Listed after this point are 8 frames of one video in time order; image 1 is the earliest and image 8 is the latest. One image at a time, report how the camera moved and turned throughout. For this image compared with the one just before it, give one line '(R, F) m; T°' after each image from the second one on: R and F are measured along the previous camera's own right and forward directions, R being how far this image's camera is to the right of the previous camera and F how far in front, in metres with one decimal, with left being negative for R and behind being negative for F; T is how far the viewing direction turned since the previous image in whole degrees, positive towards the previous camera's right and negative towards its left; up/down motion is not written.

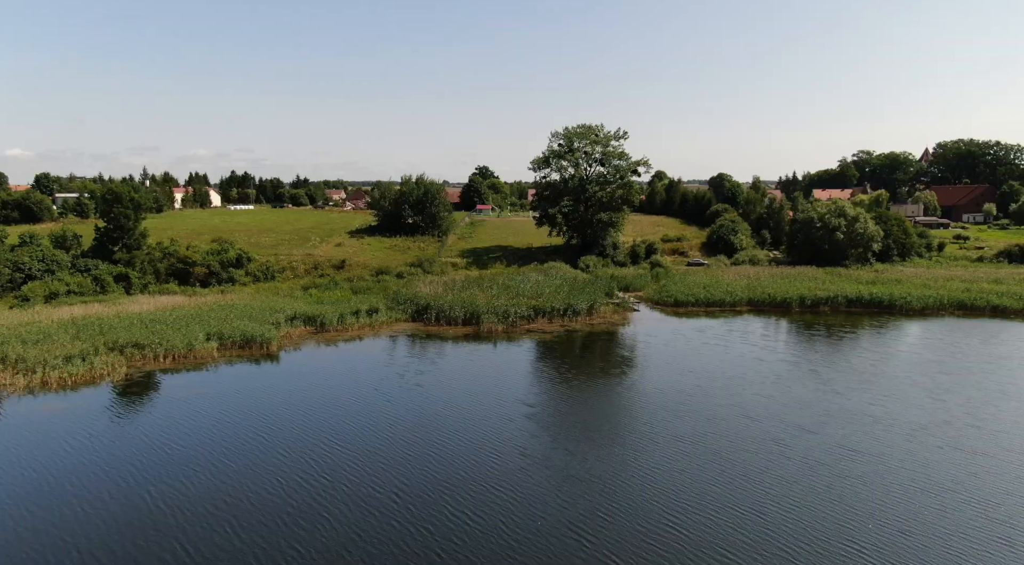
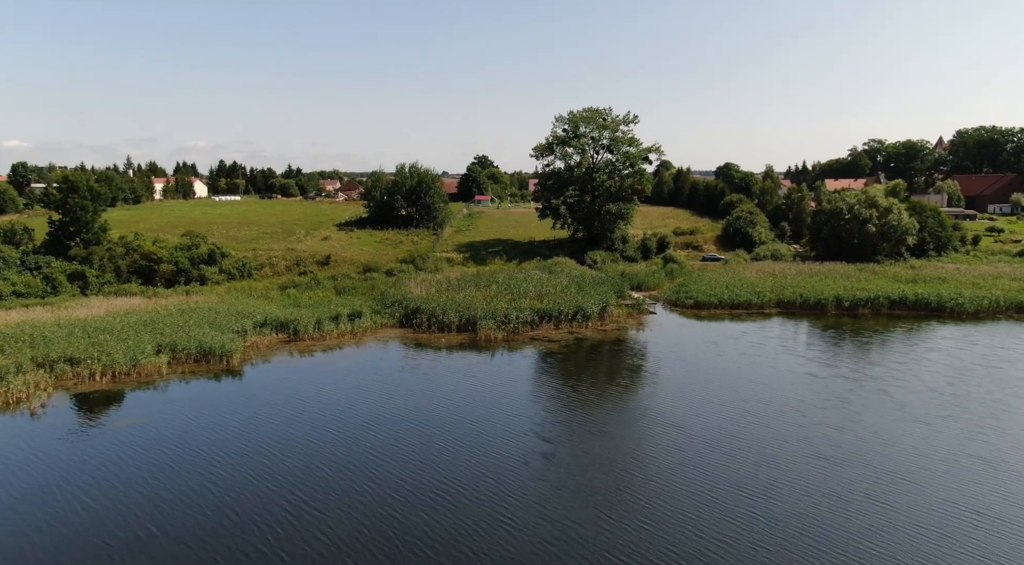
(-0.1, +4.2) m; 0°
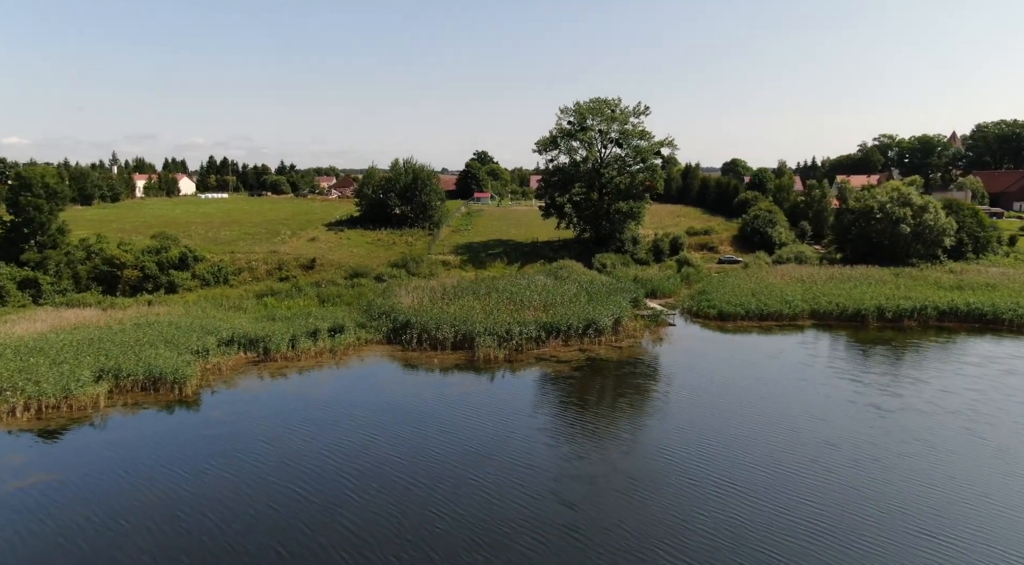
(-0.1, +3.8) m; 0°
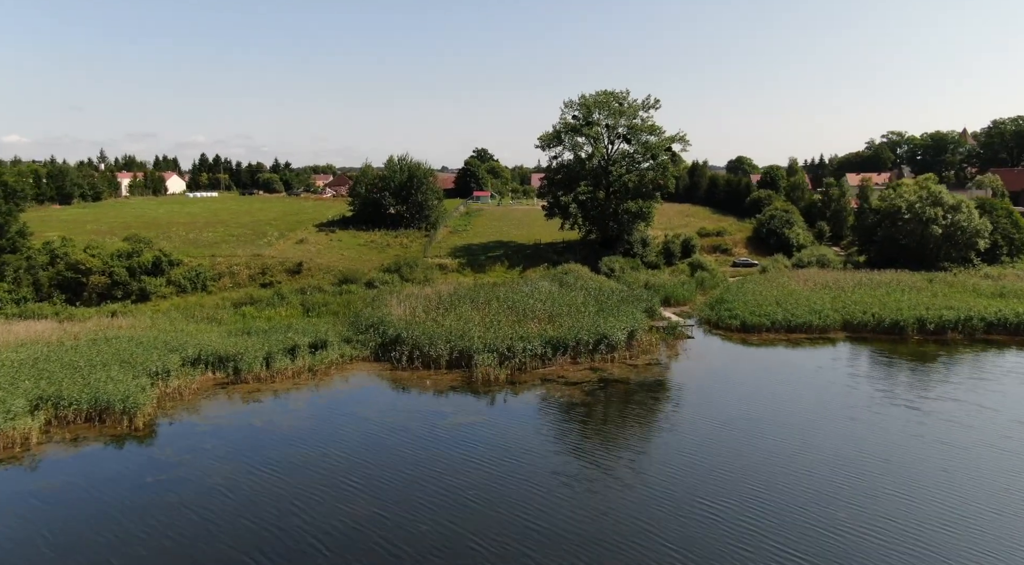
(-0.1, +2.9) m; 0°
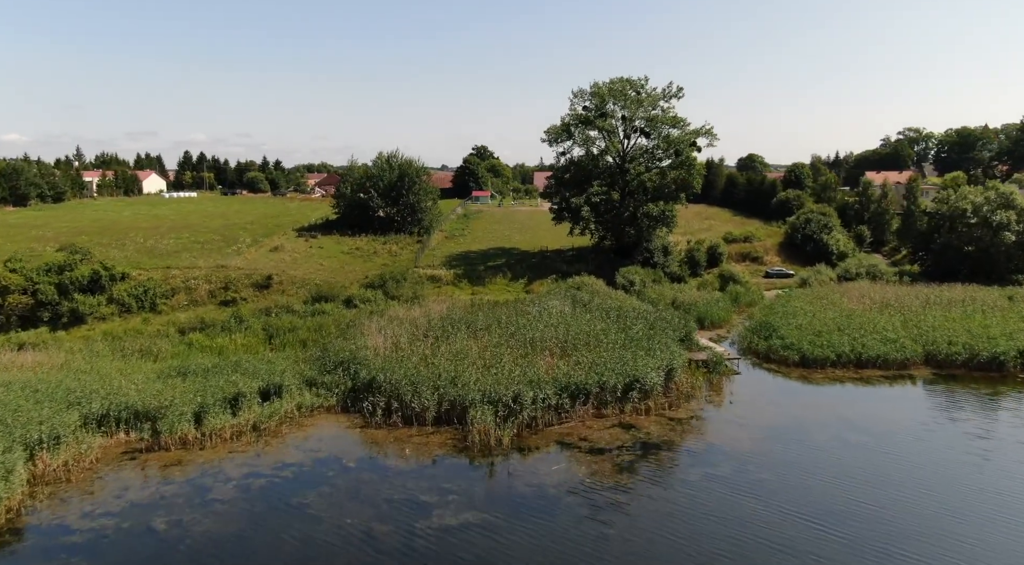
(-0.2, +5.4) m; 0°
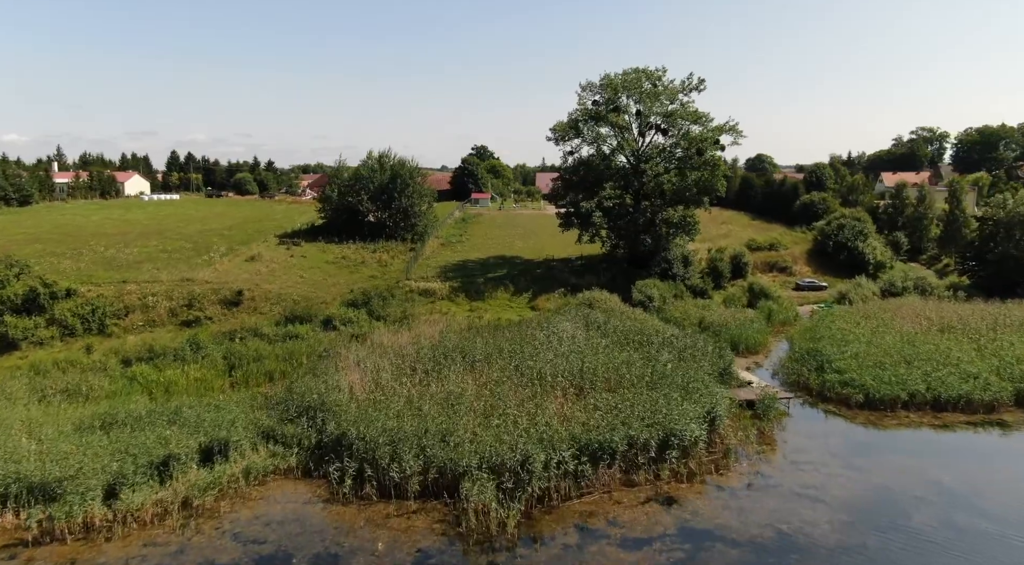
(-0.1, +4.0) m; 0°
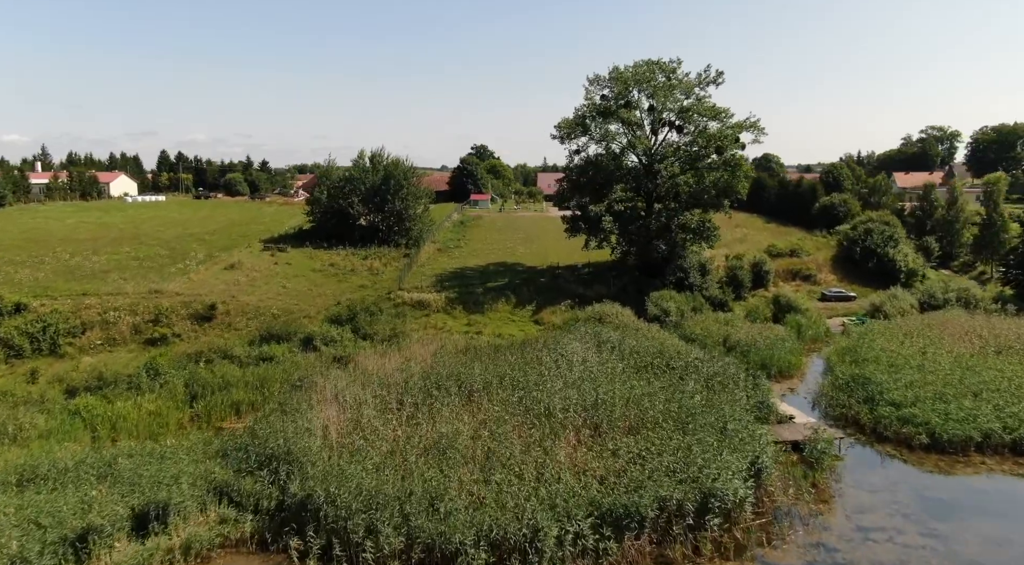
(-0.1, +2.9) m; 0°
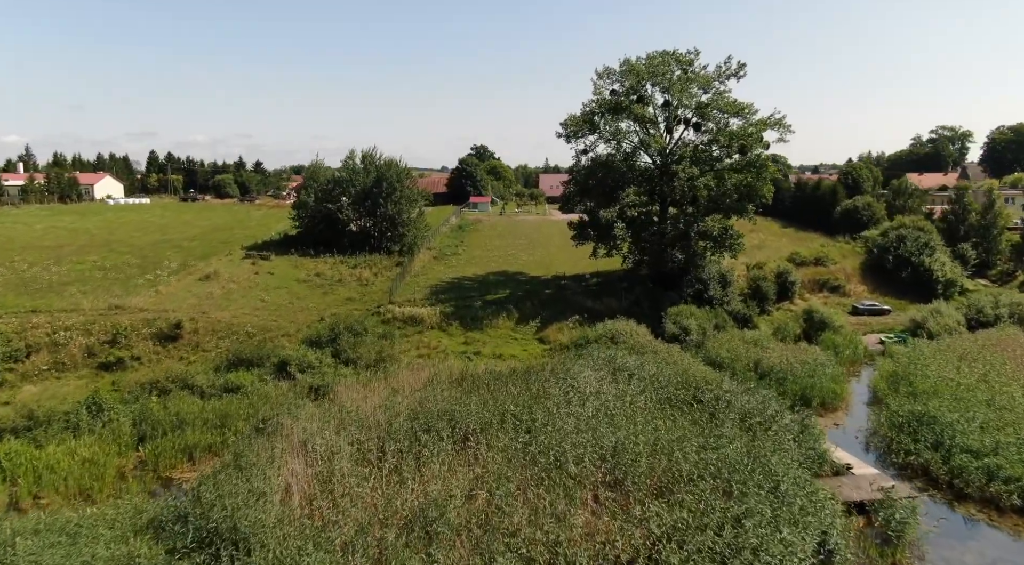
(-0.1, +2.9) m; 0°
